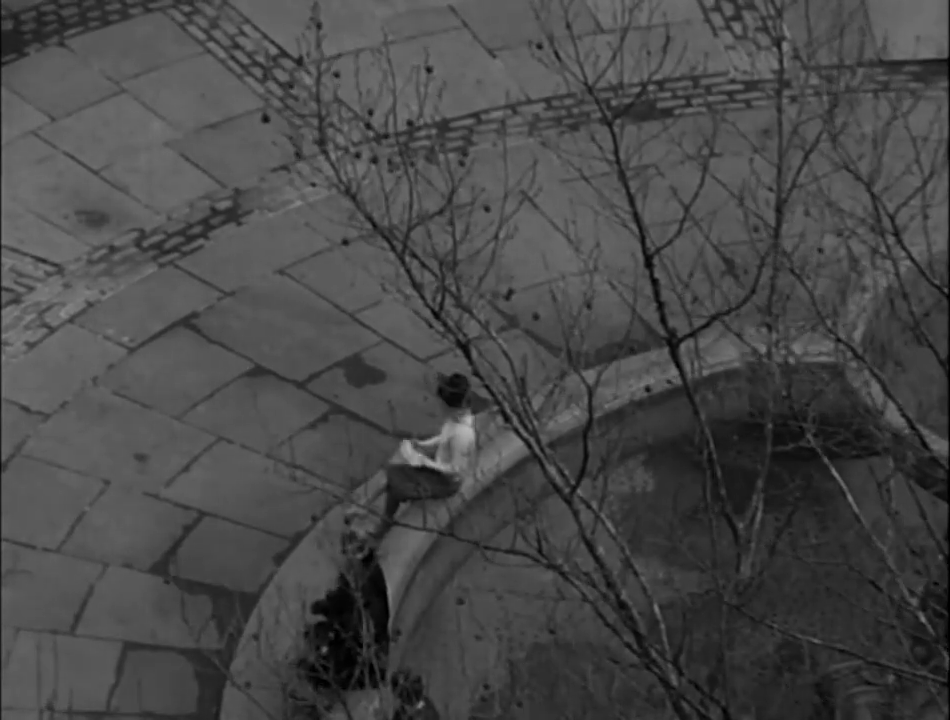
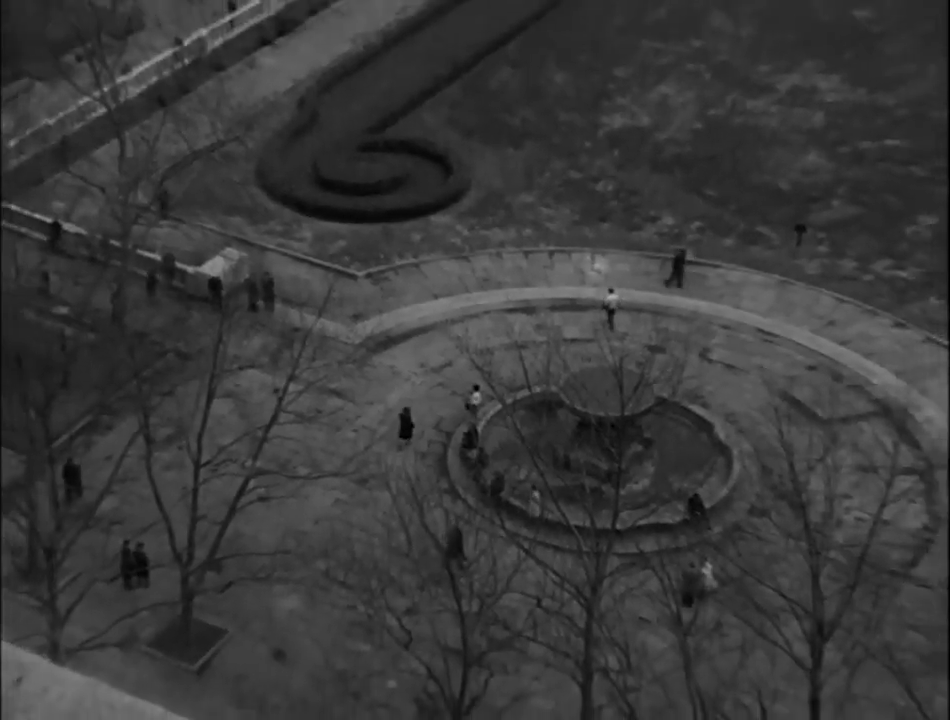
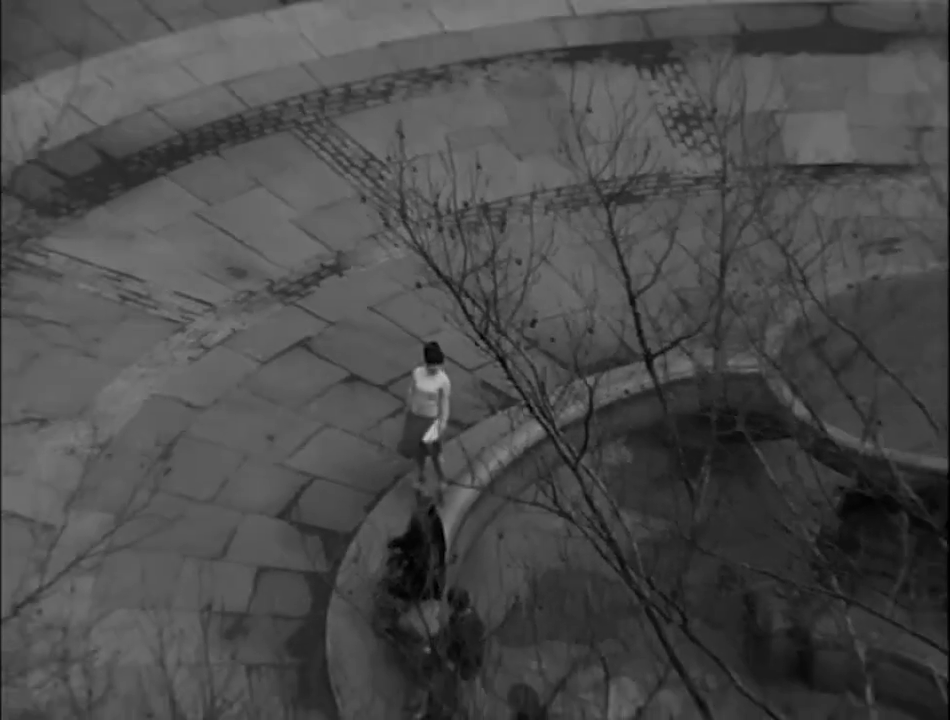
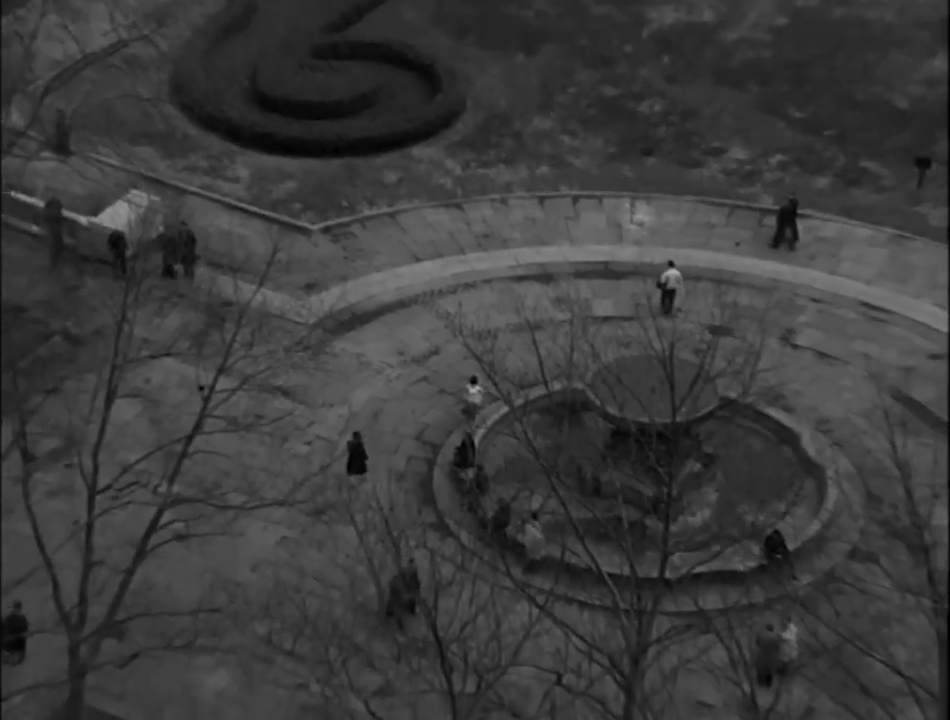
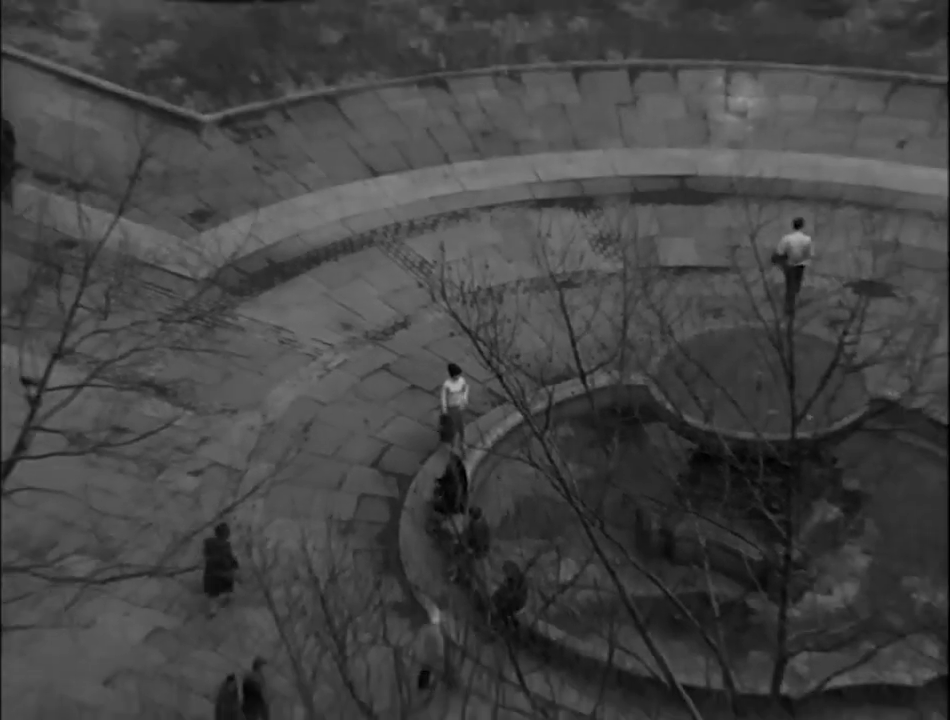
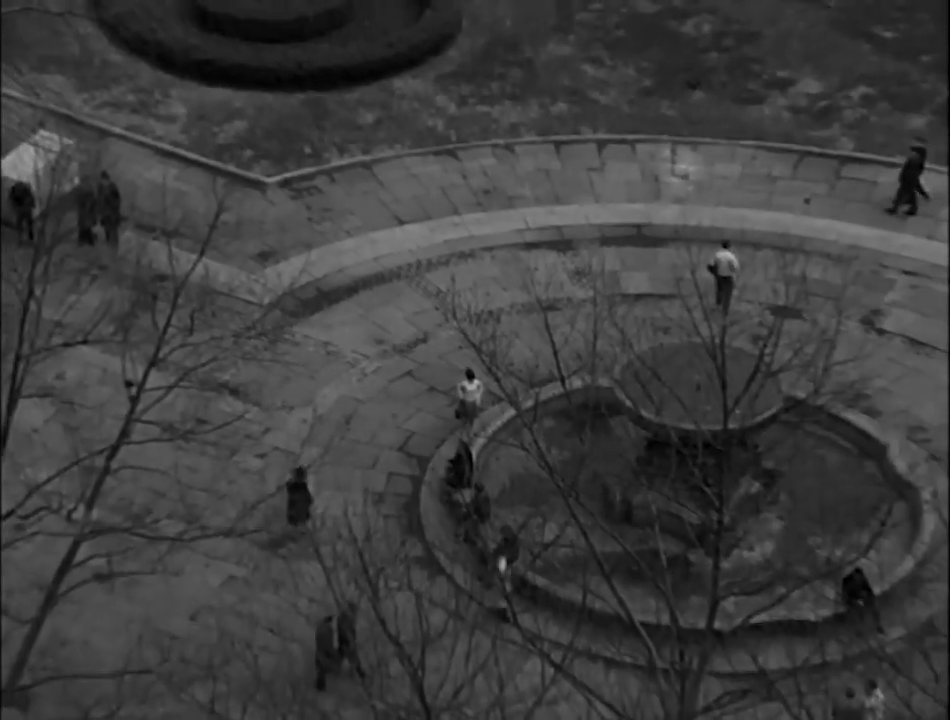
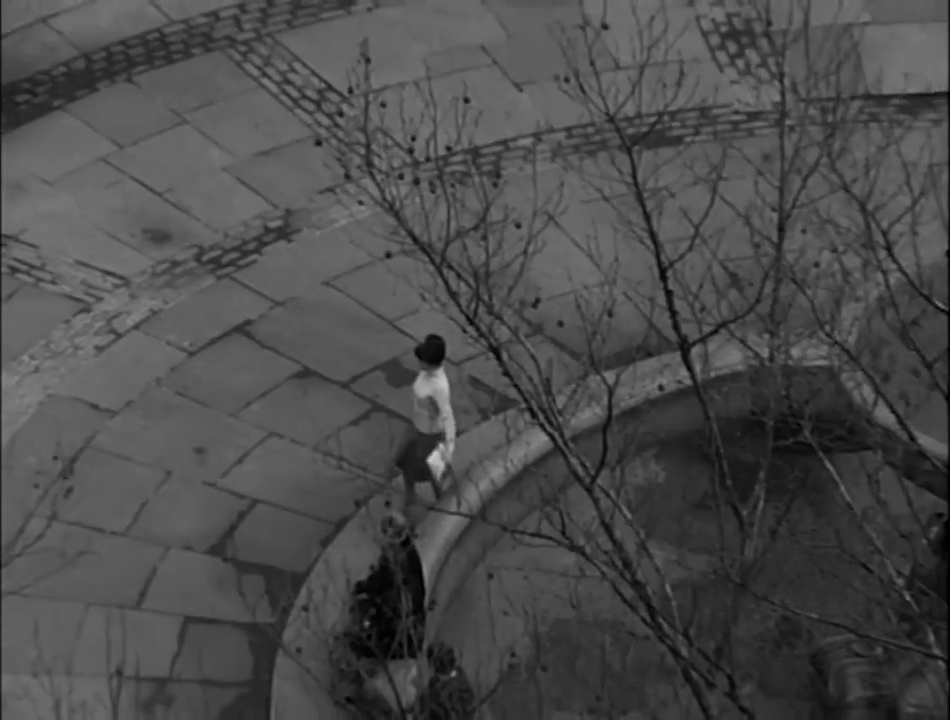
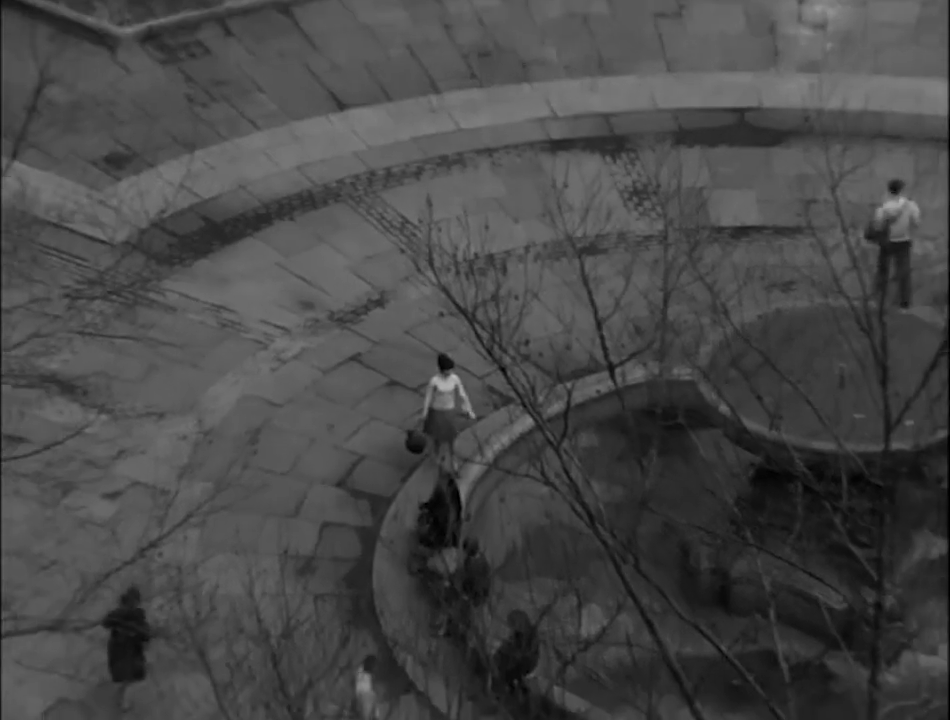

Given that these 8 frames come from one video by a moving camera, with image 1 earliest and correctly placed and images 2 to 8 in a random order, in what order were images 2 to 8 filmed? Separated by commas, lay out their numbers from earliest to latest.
7, 3, 8, 5, 6, 4, 2
